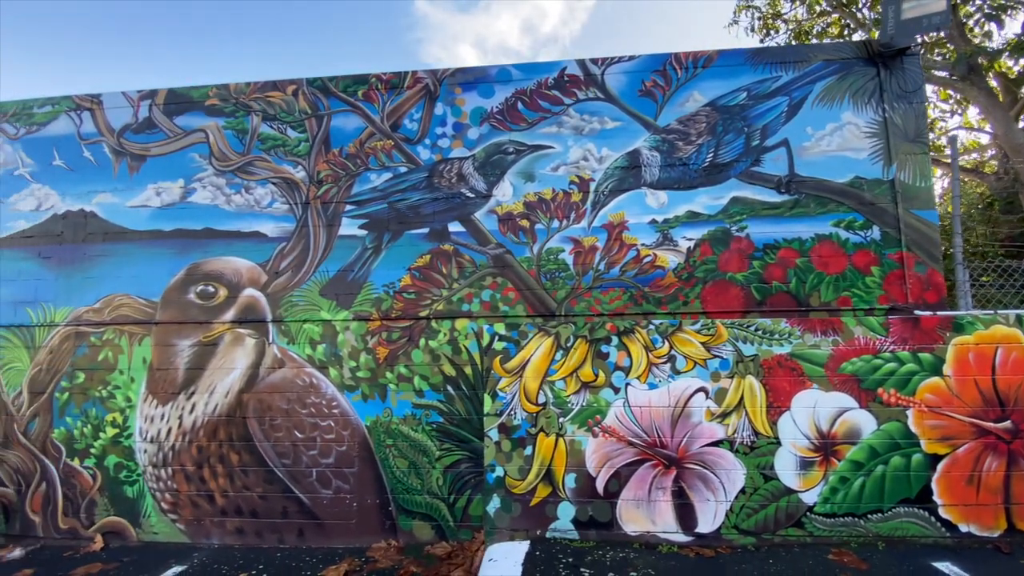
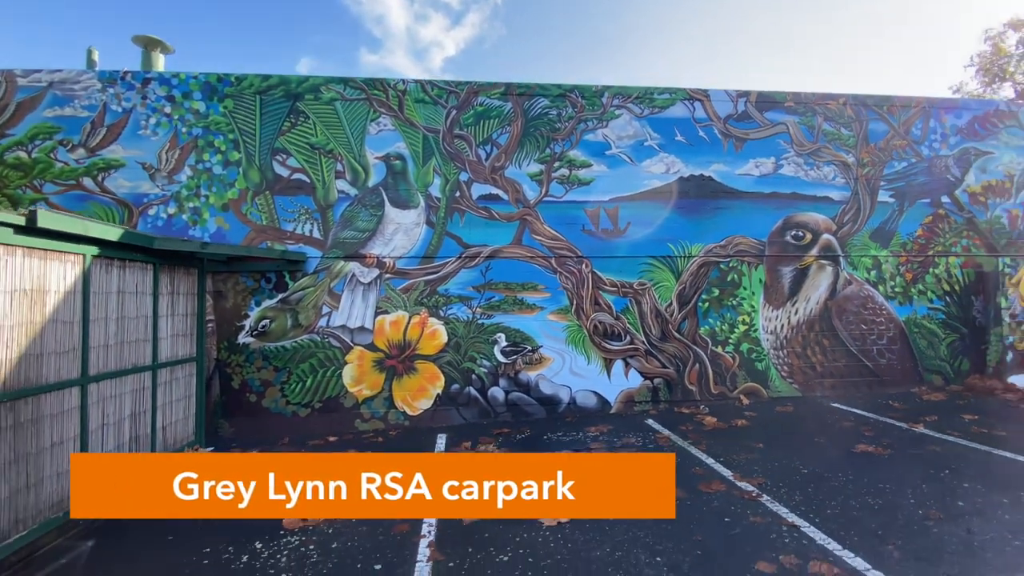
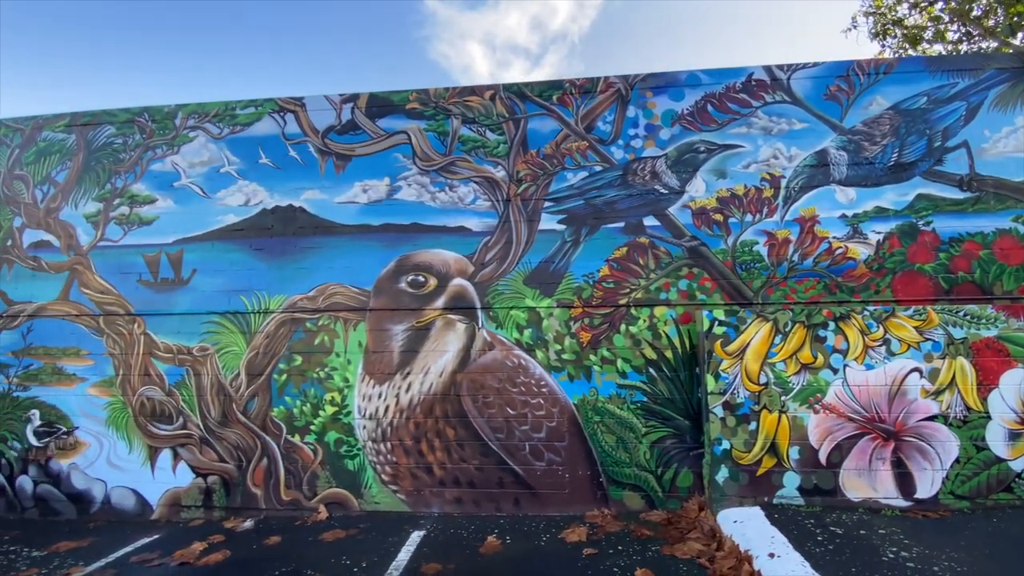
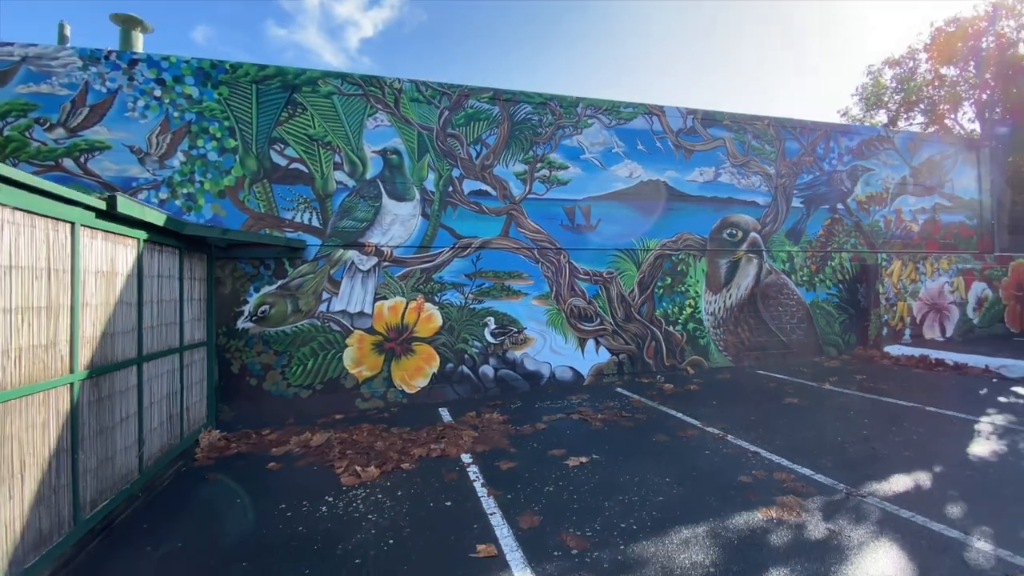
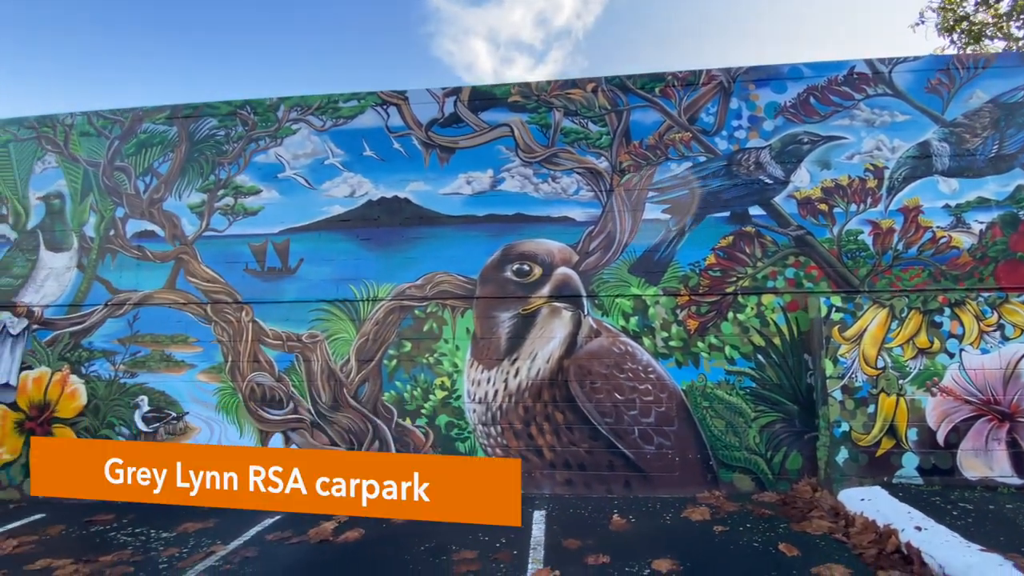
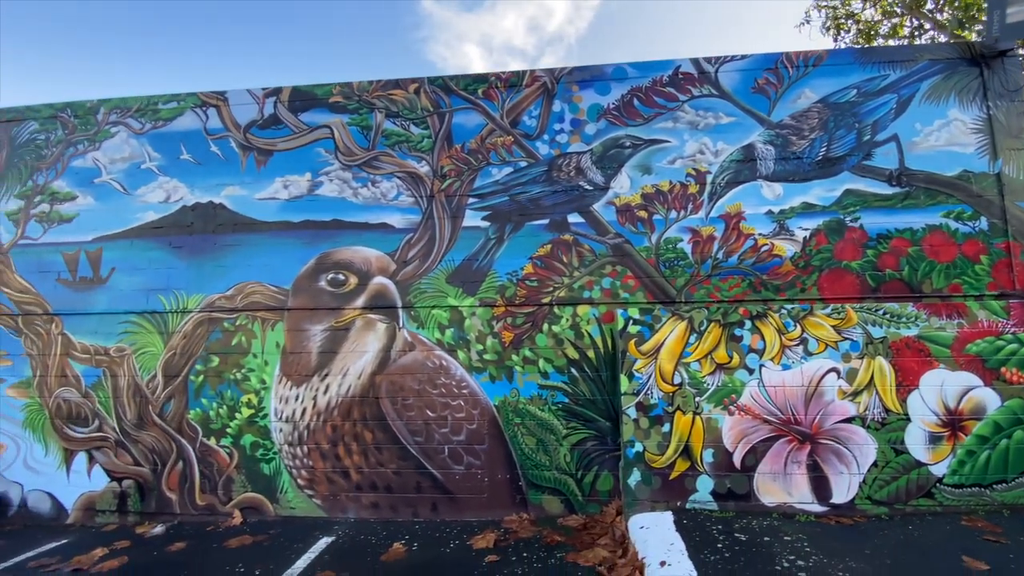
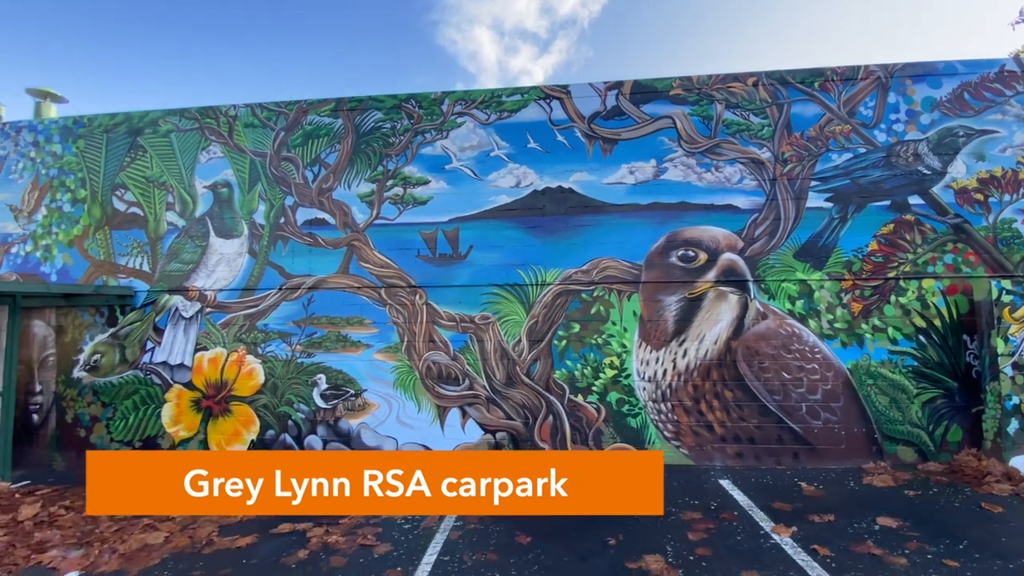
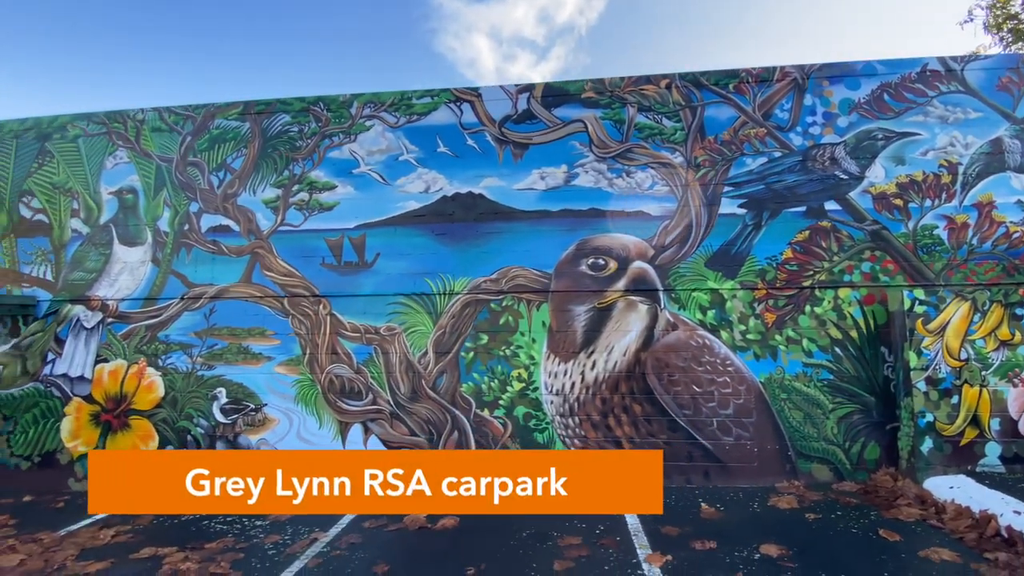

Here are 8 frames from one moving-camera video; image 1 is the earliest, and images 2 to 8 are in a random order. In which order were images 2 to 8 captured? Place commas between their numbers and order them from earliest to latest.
6, 3, 5, 8, 7, 2, 4
